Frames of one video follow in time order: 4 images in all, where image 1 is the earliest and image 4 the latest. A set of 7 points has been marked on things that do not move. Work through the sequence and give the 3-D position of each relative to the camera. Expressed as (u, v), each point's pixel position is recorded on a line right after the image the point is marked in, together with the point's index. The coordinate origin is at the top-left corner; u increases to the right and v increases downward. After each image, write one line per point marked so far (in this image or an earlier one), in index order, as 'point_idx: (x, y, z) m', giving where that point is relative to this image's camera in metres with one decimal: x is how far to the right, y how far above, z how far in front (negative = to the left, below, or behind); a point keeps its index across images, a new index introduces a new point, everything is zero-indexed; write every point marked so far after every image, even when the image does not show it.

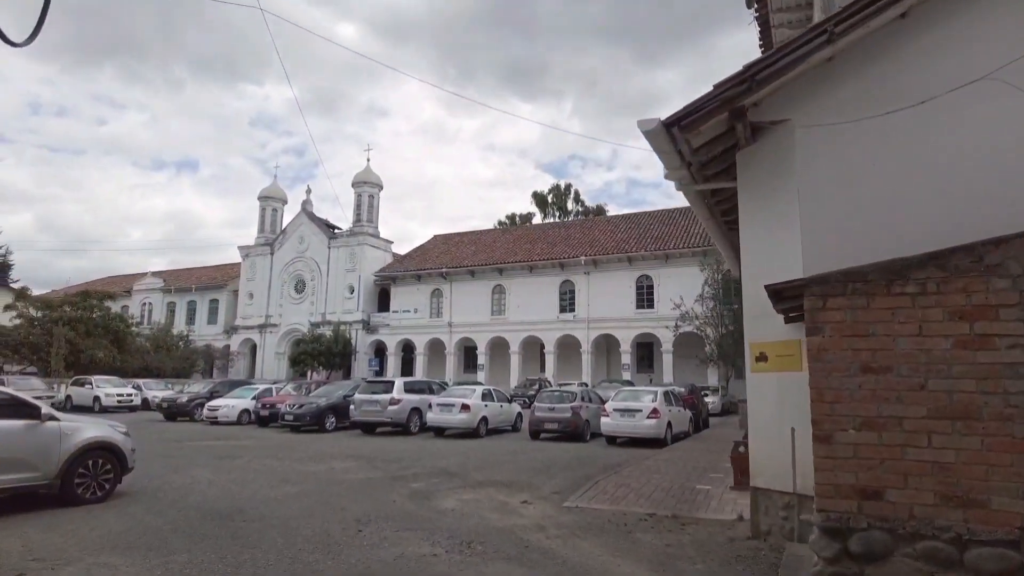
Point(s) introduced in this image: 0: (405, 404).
0: (-3.1, -3.4, +18.8) m
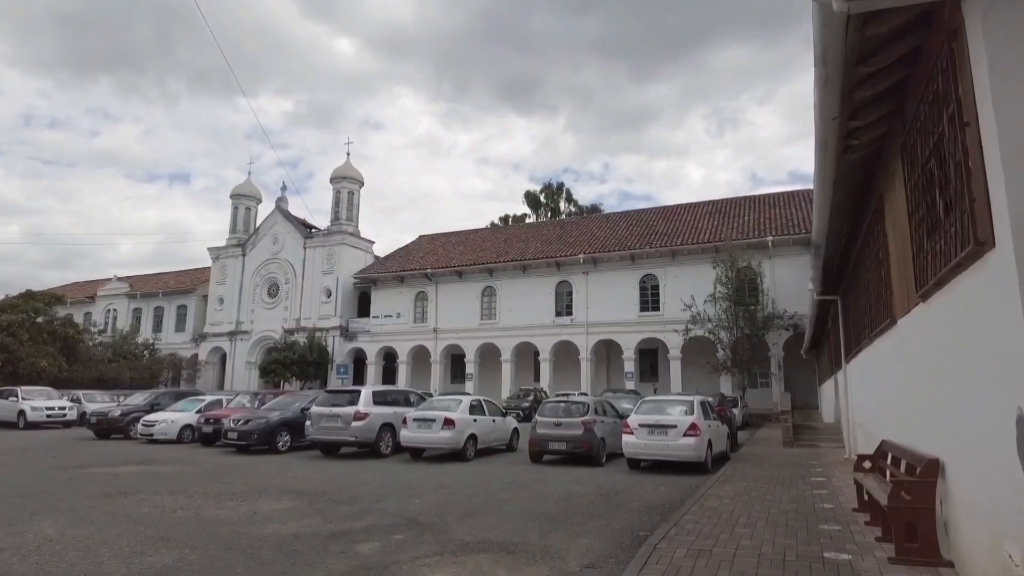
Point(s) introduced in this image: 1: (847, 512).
0: (-3.2, -3.0, +15.1) m
1: (+3.7, -2.5, +7.4) m
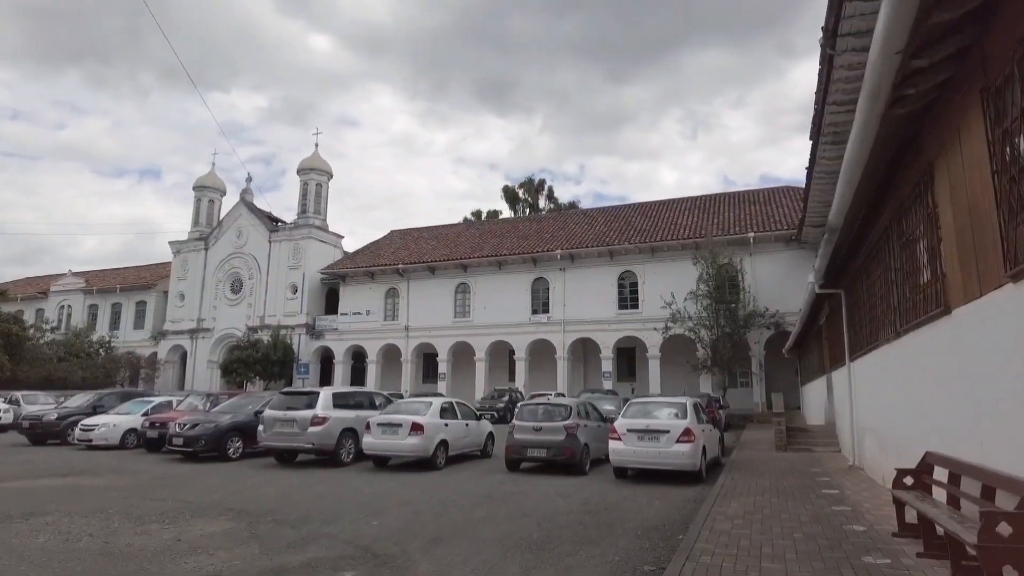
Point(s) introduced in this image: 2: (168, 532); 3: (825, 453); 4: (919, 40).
0: (-3.7, -2.8, +13.7) m
1: (+3.5, -2.3, +6.2) m
2: (-3.8, -2.7, +7.4) m
3: (+7.2, -3.8, +15.2) m
4: (+2.8, +1.7, +4.5) m
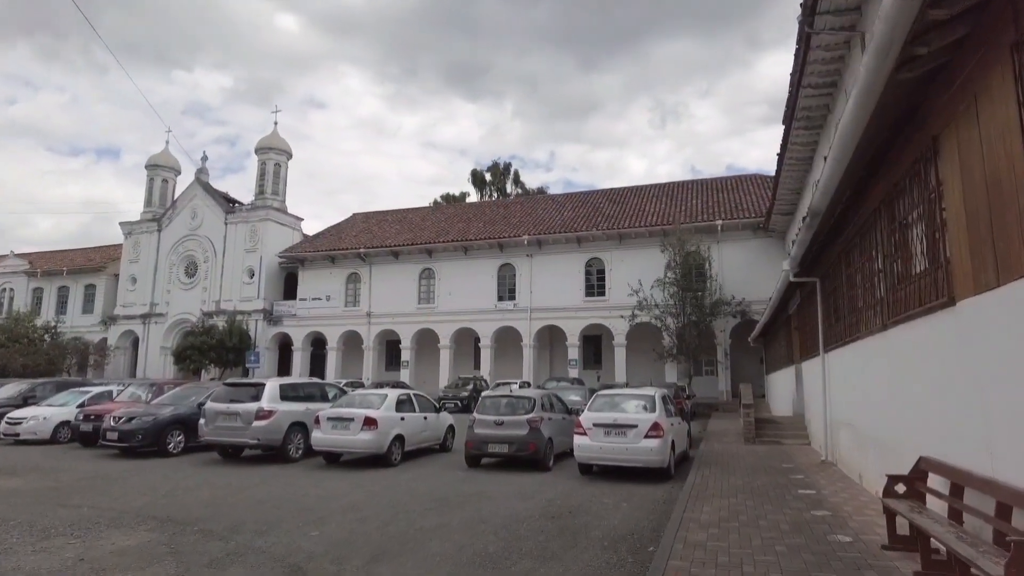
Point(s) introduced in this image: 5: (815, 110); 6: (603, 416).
0: (-4.5, -2.5, +12.8) m
1: (+3.1, -2.2, +5.7) m
2: (-4.3, -2.5, +6.5) m
3: (+6.3, -3.6, +14.9) m
4: (+2.5, +1.7, +3.8) m
5: (+5.9, +3.5, +12.9) m
6: (+1.5, -2.2, +11.2) m
